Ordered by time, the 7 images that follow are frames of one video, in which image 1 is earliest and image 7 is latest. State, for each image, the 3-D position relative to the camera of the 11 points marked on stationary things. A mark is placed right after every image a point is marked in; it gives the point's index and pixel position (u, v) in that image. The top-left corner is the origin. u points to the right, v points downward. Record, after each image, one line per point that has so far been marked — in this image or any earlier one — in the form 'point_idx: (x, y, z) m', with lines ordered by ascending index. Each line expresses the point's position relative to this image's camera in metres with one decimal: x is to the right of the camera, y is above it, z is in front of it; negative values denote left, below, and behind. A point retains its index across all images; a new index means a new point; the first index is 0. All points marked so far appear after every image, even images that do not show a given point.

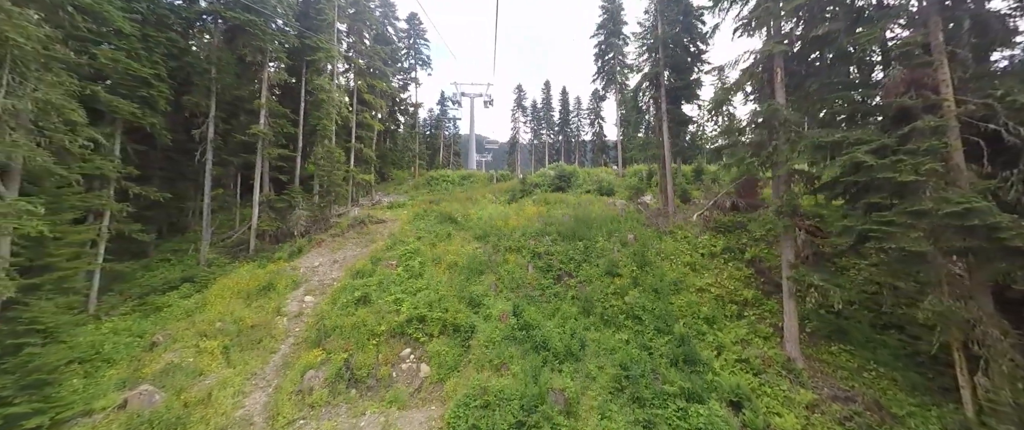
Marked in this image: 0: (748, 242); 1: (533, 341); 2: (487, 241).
0: (+8.0, -1.0, +11.2) m
1: (+0.6, -3.3, +8.7) m
2: (-1.0, -1.1, +13.6) m
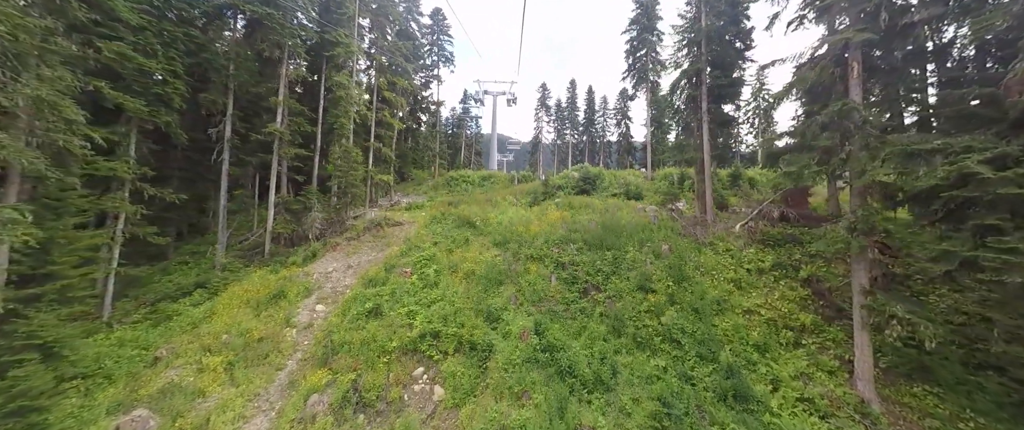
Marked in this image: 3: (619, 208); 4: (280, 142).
0: (+8.7, -1.3, +9.9) m
1: (+1.1, -3.6, +7.8) m
2: (-0.2, -1.3, +12.8) m
3: (+5.3, +0.2, +15.8) m
4: (-10.7, +3.3, +15.2) m
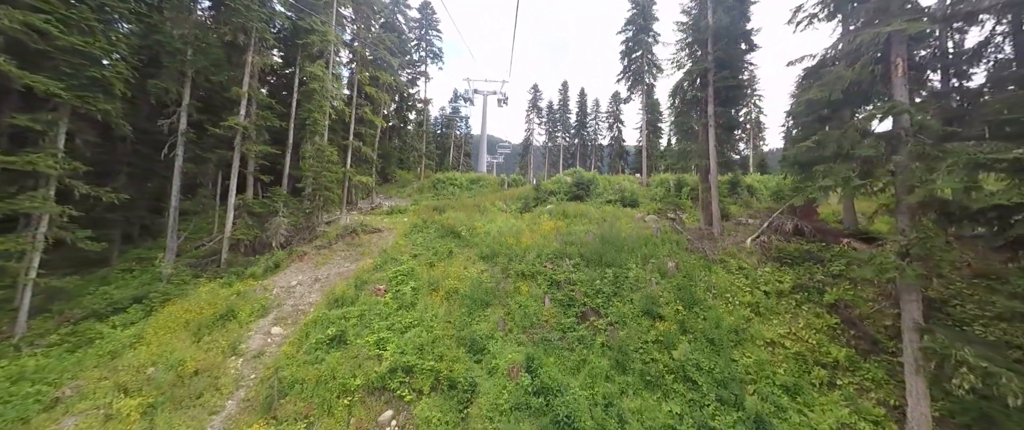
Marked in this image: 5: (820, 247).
0: (+8.4, -1.7, +8.8) m
1: (+0.8, -3.9, +6.5) m
2: (-0.6, -1.6, +11.4) m
3: (+4.9, -0.2, +14.6) m
4: (-11.1, +3.1, +13.5) m
5: (+9.4, -1.0, +10.1) m
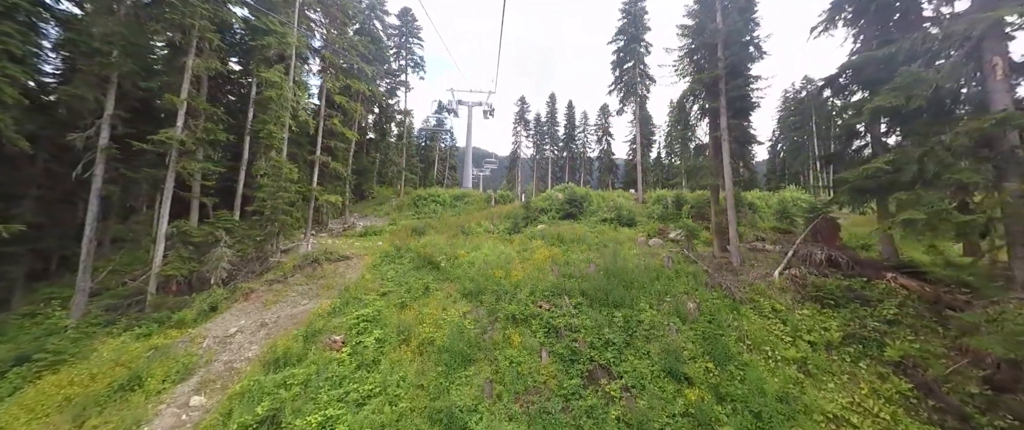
0: (+8.1, -2.5, +7.3) m
1: (+0.7, -4.6, +4.6) m
2: (-0.9, -2.5, +9.5) m
3: (+4.4, -1.2, +13.0) m
4: (-11.6, +2.1, +11.4) m
5: (+9.1, -1.8, +8.6) m
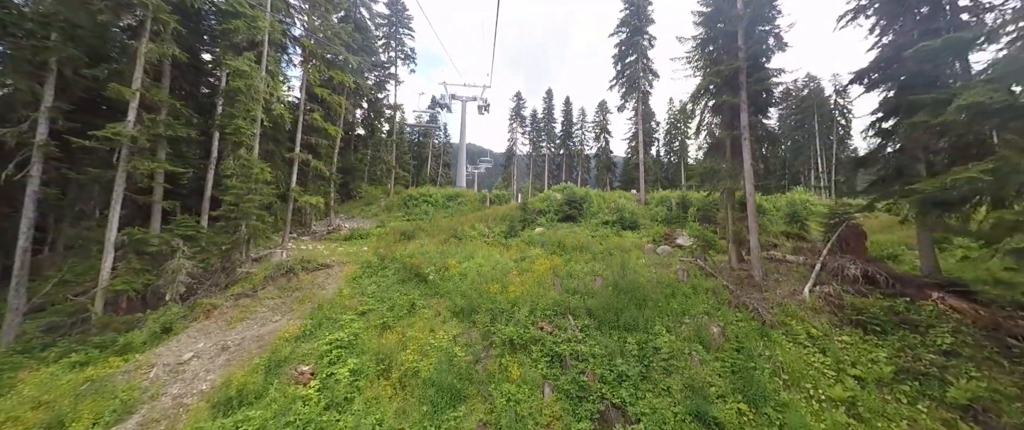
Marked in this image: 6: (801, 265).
0: (+8.1, -2.7, +6.3) m
1: (+0.7, -4.8, +3.5) m
2: (-1.0, -2.7, +8.4) m
3: (+4.3, -1.4, +11.9) m
4: (-11.7, +1.9, +10.1) m
5: (+9.1, -2.0, +7.6) m
6: (+8.8, -1.5, +10.0) m
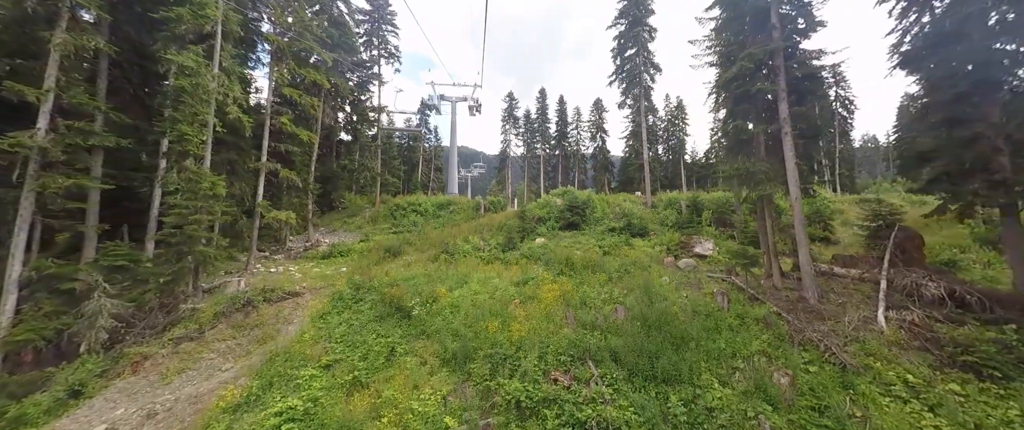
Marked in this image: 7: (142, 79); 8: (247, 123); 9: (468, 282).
0: (+8.2, -2.9, +4.6) m
1: (+0.9, -5.2, +1.7) m
2: (-0.9, -3.1, +6.6) m
3: (+4.3, -1.7, +10.2) m
4: (-11.7, +1.2, +8.1) m
5: (+9.2, -2.2, +6.0) m
6: (+8.8, -1.7, +8.4) m
7: (-12.9, +4.7, +11.5) m
8: (-9.8, +3.4, +12.2) m
9: (-1.3, -2.0, +9.8) m
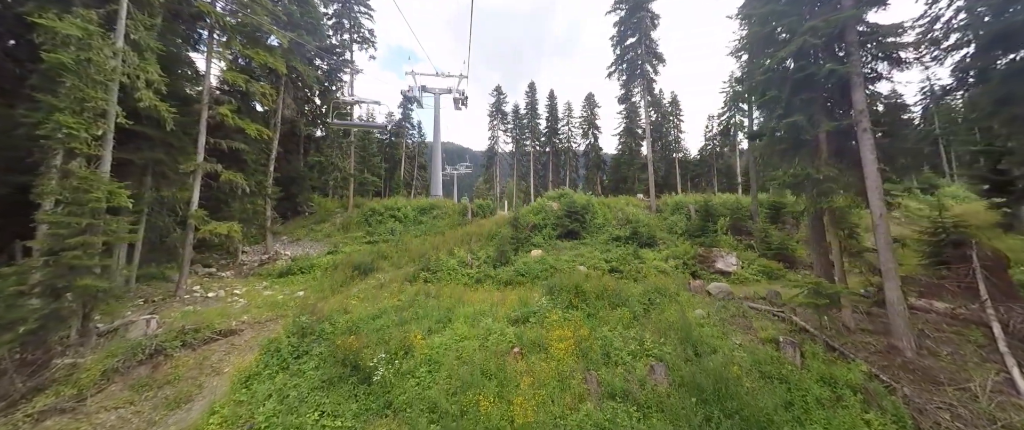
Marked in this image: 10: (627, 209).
0: (+8.3, -3.4, +2.8) m
1: (+1.2, -5.7, -0.4) m
2: (-0.8, -3.6, +4.4) m
3: (+4.2, -2.1, +8.2) m
4: (-11.7, +0.7, +5.5) m
5: (+9.2, -2.6, +4.2) m
6: (+8.8, -2.1, +6.6) m
7: (-13.1, +4.3, +8.8) m
8: (-10.0, +3.0, +9.6) m
9: (-1.4, -2.4, +7.7) m
10: (+6.4, +0.4, +18.2) m
